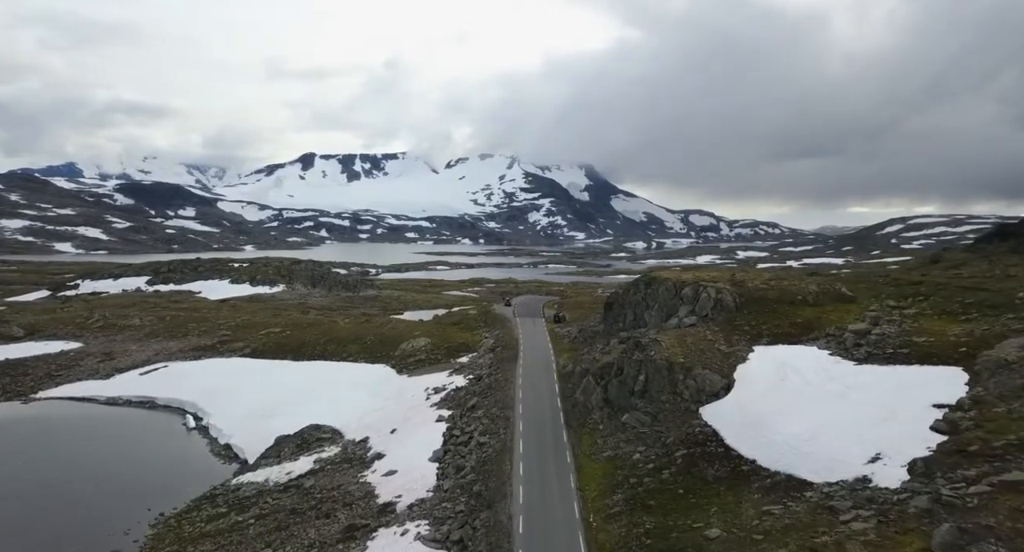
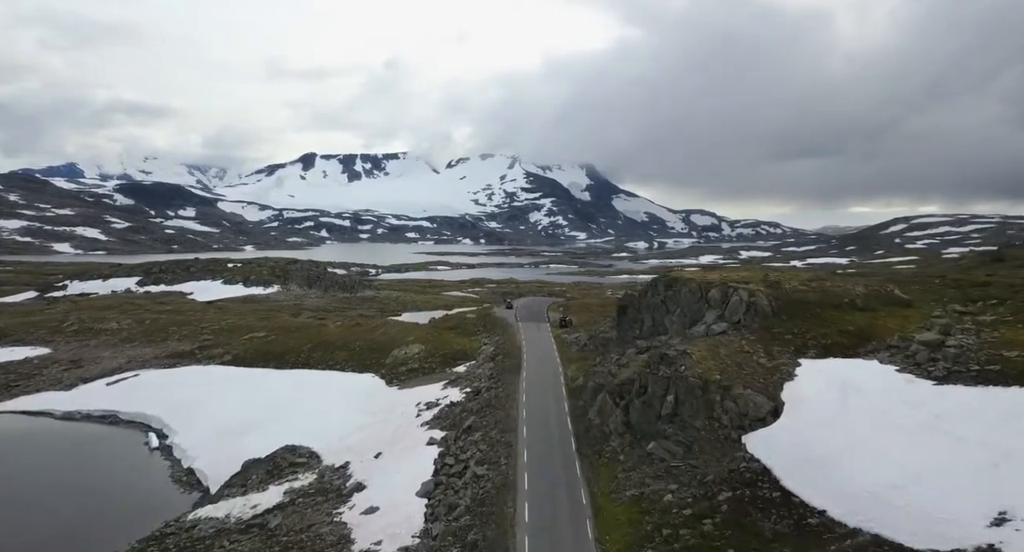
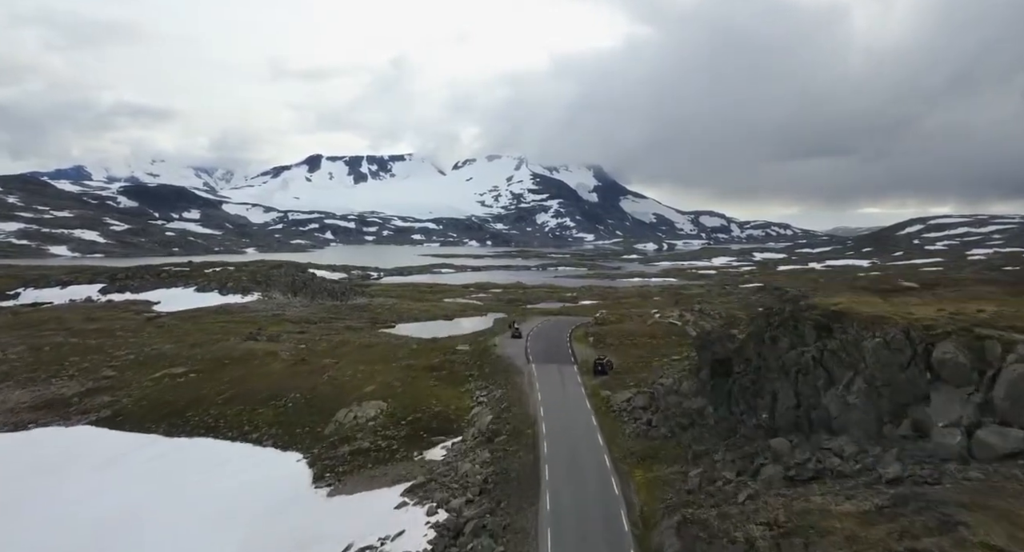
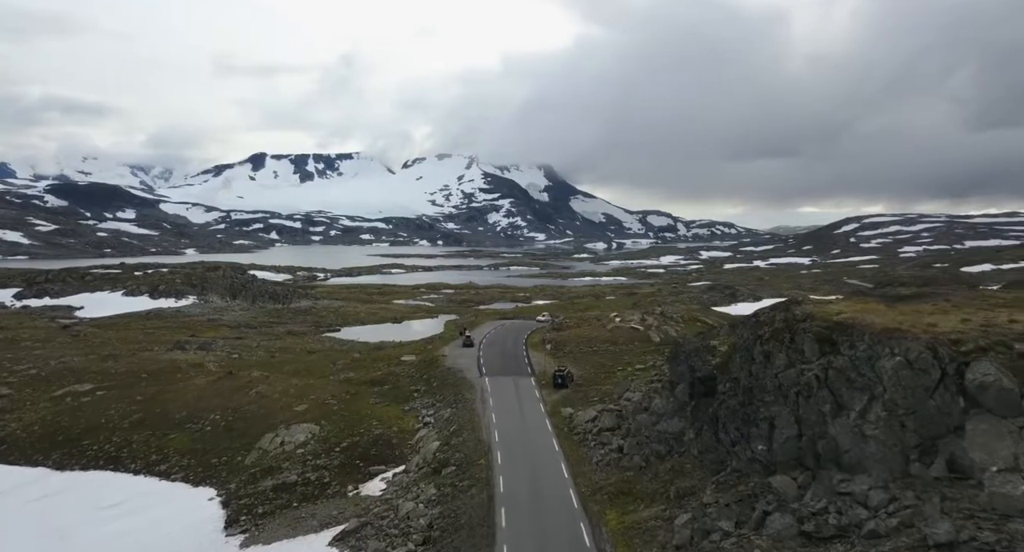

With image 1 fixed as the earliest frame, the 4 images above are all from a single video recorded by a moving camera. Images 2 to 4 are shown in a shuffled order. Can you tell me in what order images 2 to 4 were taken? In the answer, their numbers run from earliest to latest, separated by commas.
2, 3, 4
